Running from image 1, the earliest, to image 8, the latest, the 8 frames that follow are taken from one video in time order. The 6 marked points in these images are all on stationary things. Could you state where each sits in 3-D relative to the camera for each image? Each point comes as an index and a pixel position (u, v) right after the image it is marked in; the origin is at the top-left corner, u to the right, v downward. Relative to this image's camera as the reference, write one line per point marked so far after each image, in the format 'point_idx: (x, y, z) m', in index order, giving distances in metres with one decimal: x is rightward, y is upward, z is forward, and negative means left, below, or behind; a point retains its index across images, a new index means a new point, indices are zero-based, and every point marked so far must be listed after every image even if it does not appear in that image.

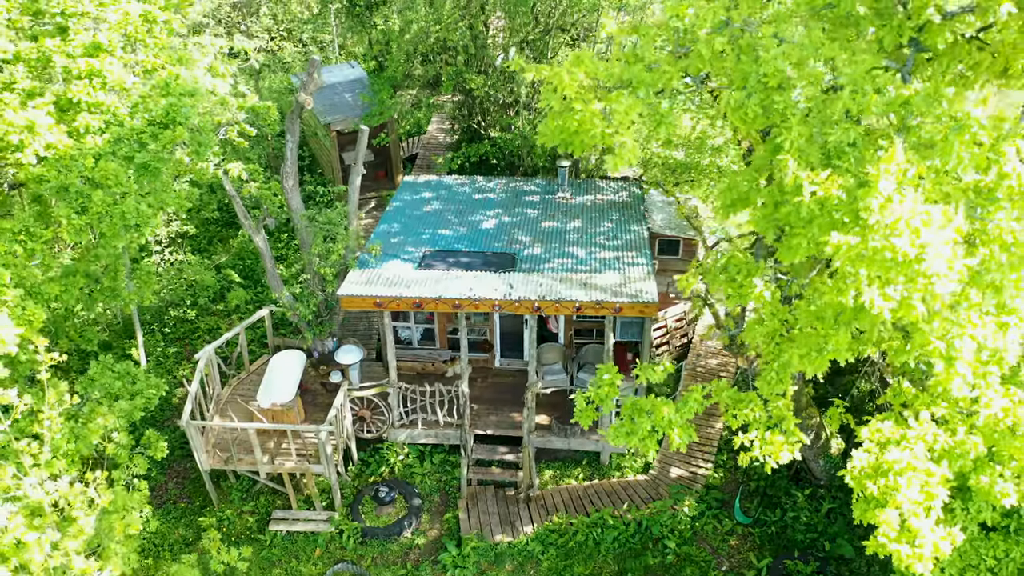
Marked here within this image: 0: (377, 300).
0: (-2.9, -0.2, +17.3) m
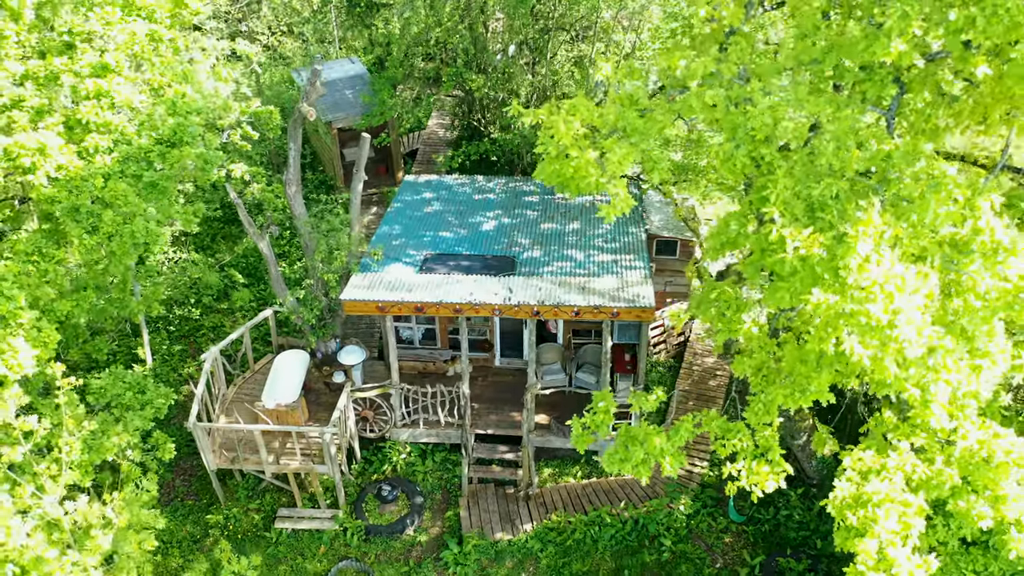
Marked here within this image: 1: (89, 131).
0: (-2.9, -0.3, +17.6) m
1: (-6.2, +2.3, +12.0) m
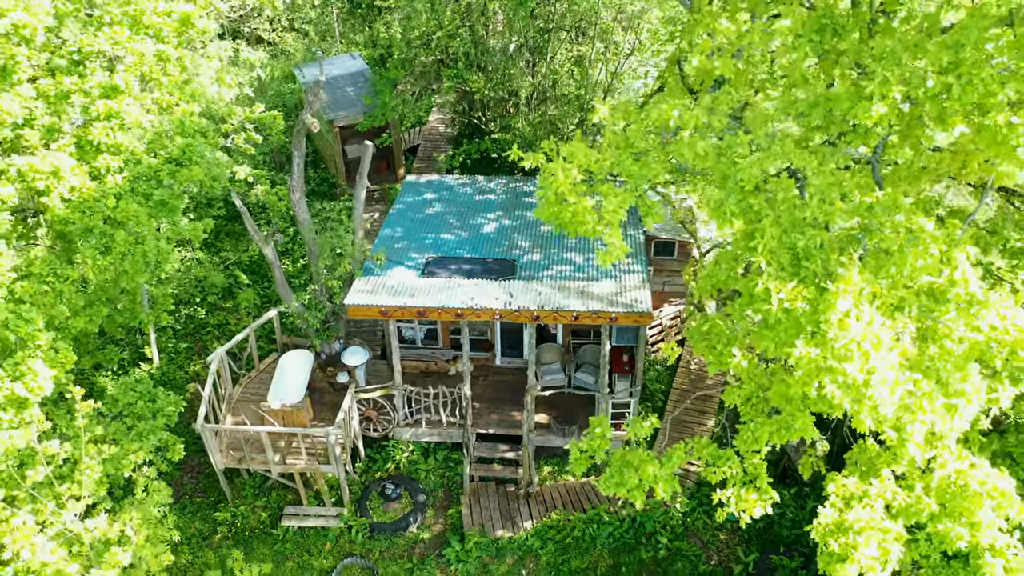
0: (-2.9, -0.4, +18.0) m
1: (-6.2, +2.1, +12.3) m
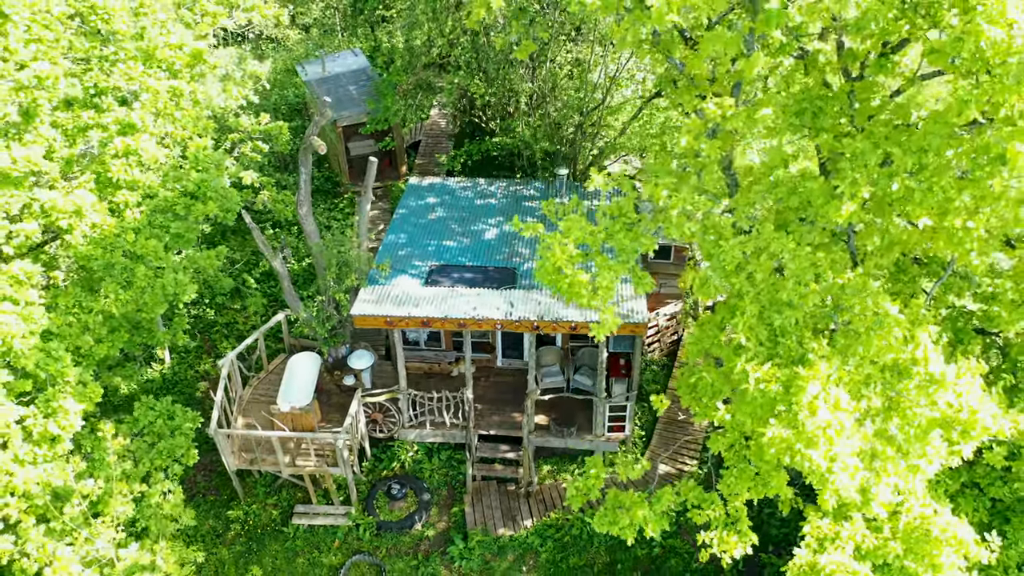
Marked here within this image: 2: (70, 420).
0: (-2.8, -0.7, +18.7) m
1: (-6.2, +1.6, +12.8) m
2: (-5.8, -1.7, +10.7) m
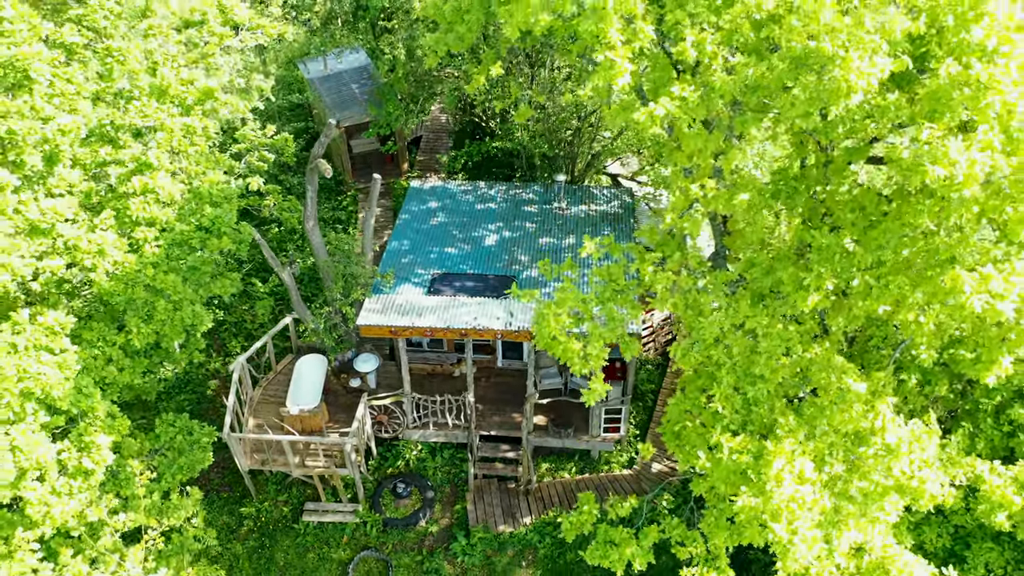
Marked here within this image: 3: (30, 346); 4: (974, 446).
0: (-2.9, -1.0, +19.5) m
1: (-6.2, +1.1, +13.5) m
2: (-5.8, -2.3, +11.5) m
3: (-6.3, -0.8, +10.6) m
4: (+6.0, -2.0, +10.5) m
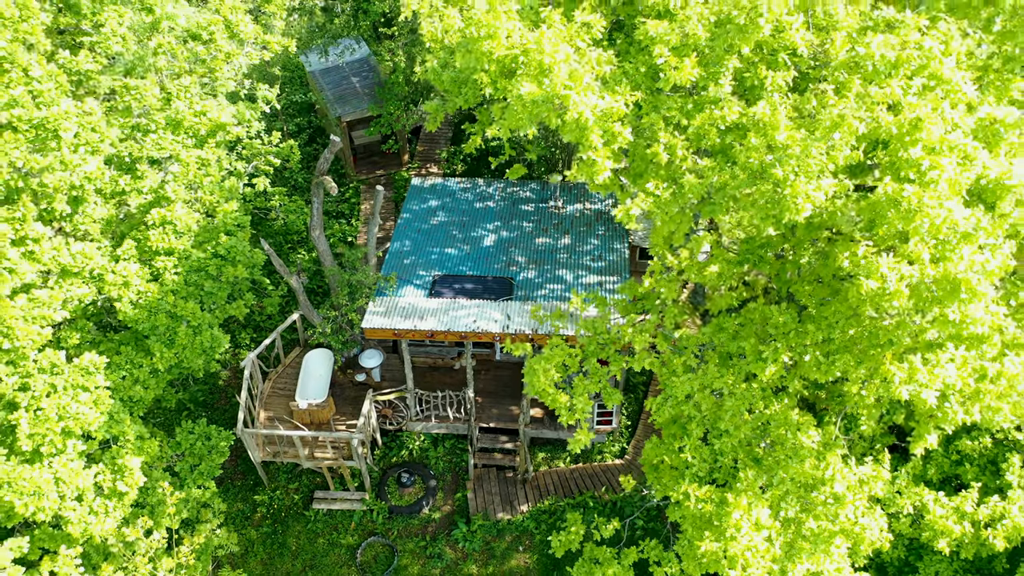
0: (-2.9, -1.1, +20.5) m
1: (-6.3, +0.6, +14.5) m
2: (-5.8, -2.9, +12.6) m
3: (-6.3, -1.4, +11.7) m
4: (+5.9, -2.6, +11.6) m
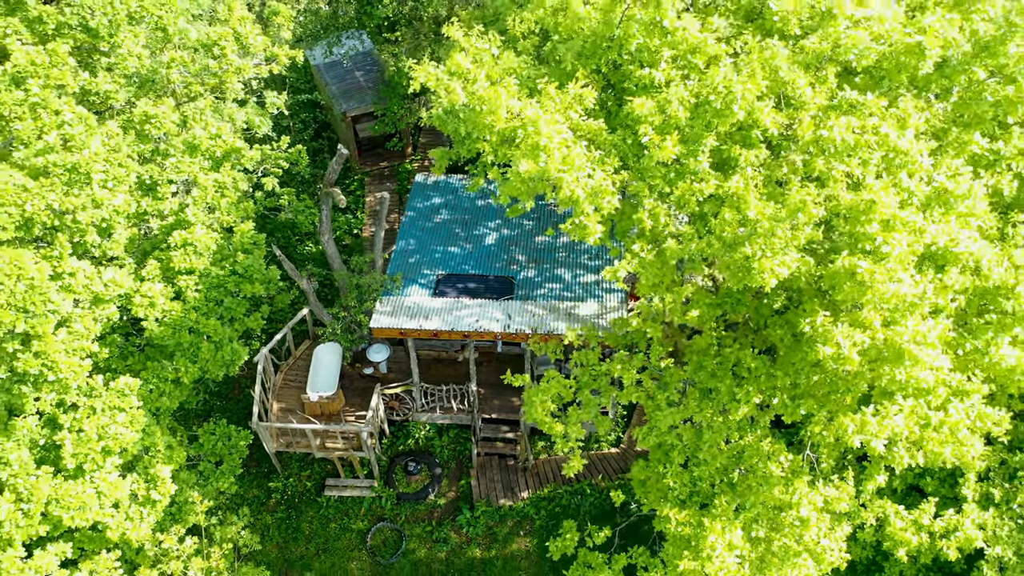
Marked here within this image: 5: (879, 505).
0: (-2.9, -1.1, +21.5) m
1: (-6.3, +0.3, +15.4) m
2: (-5.8, -3.3, +13.8) m
3: (-6.3, -1.9, +12.7) m
4: (+5.9, -3.0, +12.7) m
5: (+5.2, -3.1, +11.7) m
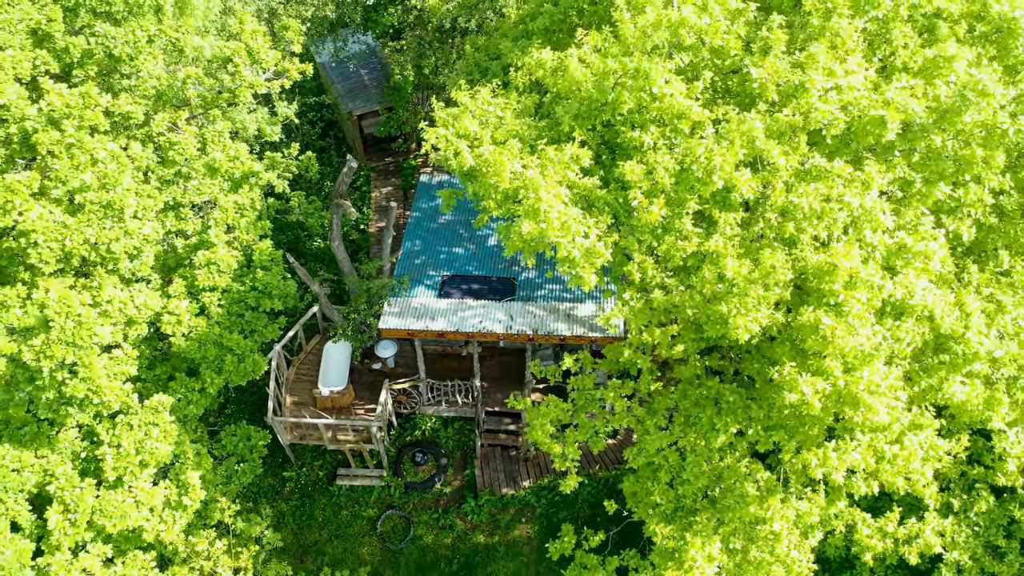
0: (-2.9, -1.2, +22.6) m
1: (-6.2, -0.1, +16.5) m
2: (-5.8, -3.7, +15.0) m
3: (-6.3, -2.3, +13.9) m
4: (+5.9, -3.5, +13.9) m
5: (+5.3, -3.6, +12.9) m
